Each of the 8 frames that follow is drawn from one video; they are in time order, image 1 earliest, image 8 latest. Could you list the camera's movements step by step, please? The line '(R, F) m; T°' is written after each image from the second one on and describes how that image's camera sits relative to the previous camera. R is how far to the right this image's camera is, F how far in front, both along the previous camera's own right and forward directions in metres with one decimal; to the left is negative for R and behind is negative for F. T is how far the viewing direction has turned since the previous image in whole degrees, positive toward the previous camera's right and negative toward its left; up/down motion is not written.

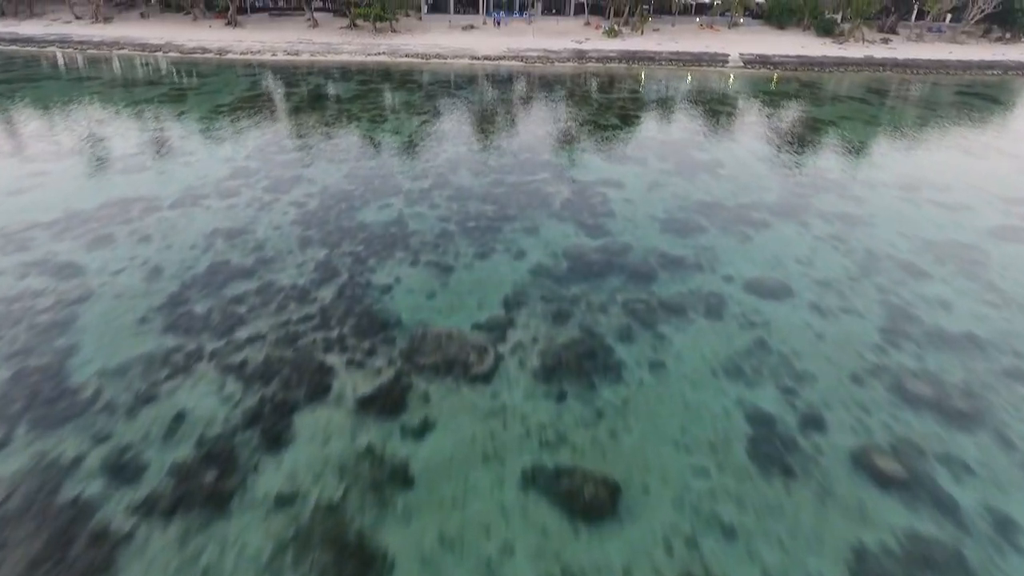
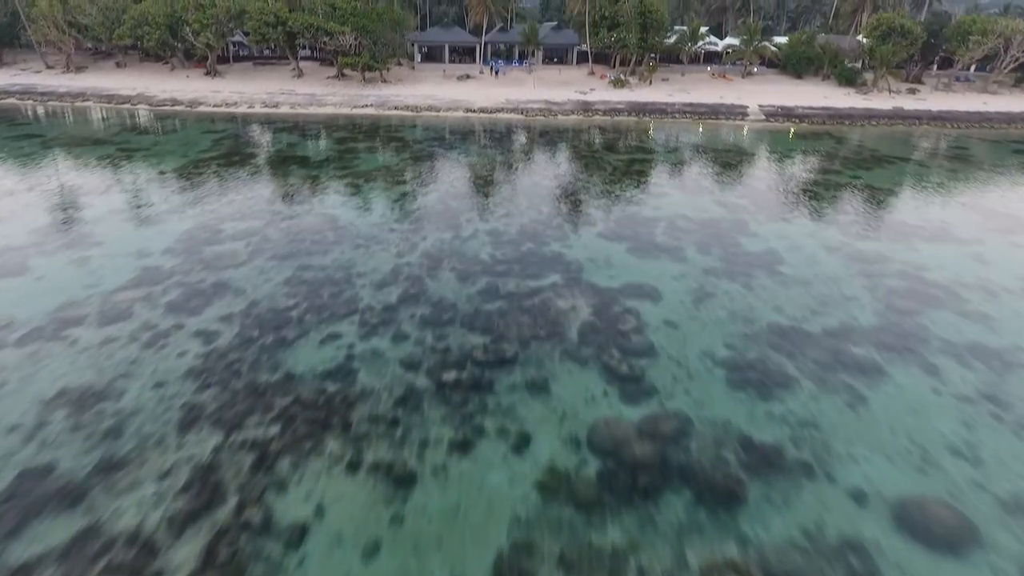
(0.0, +5.3) m; 0°
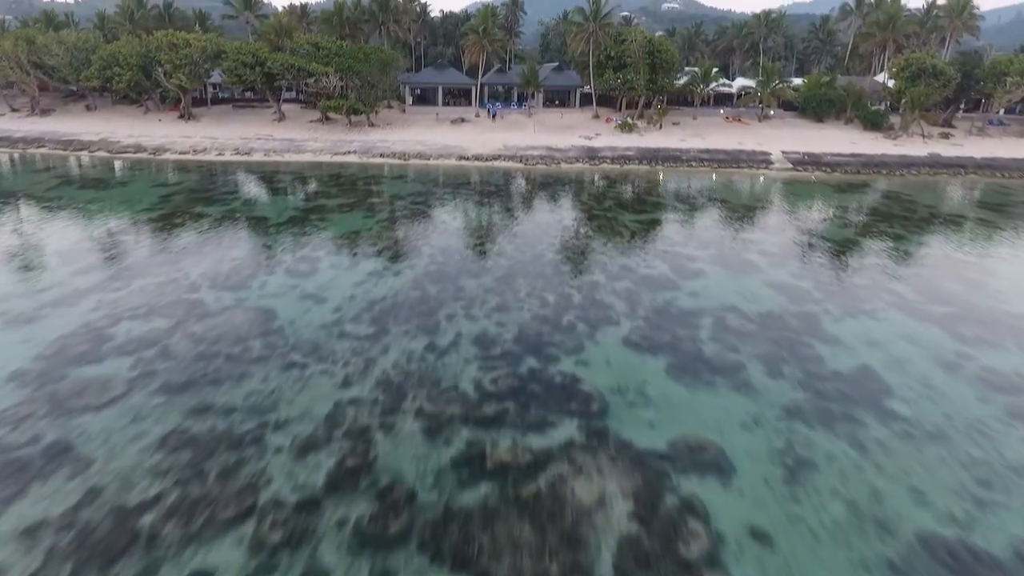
(+0.1, +5.1) m; 0°
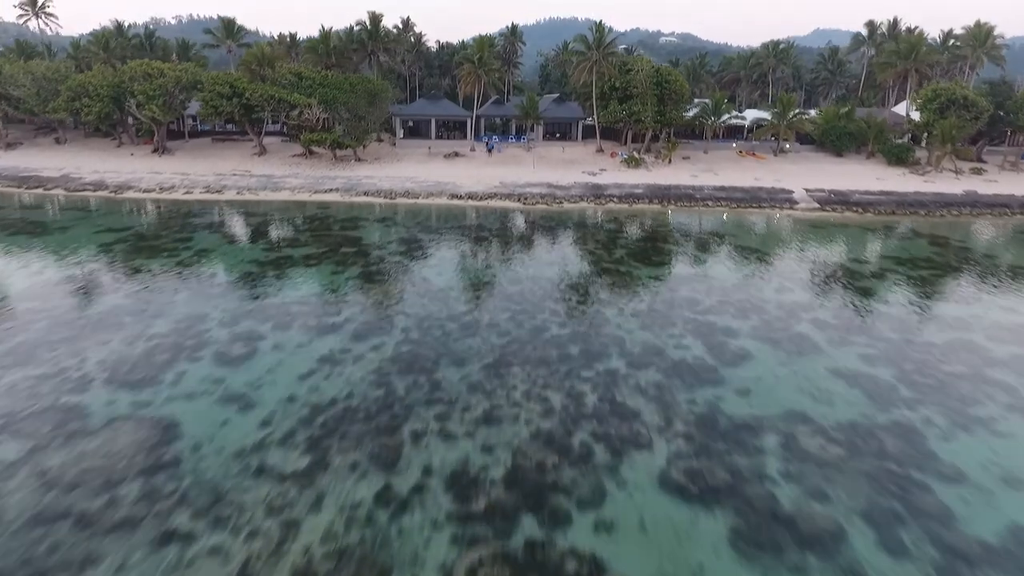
(+0.2, +4.2) m; 0°
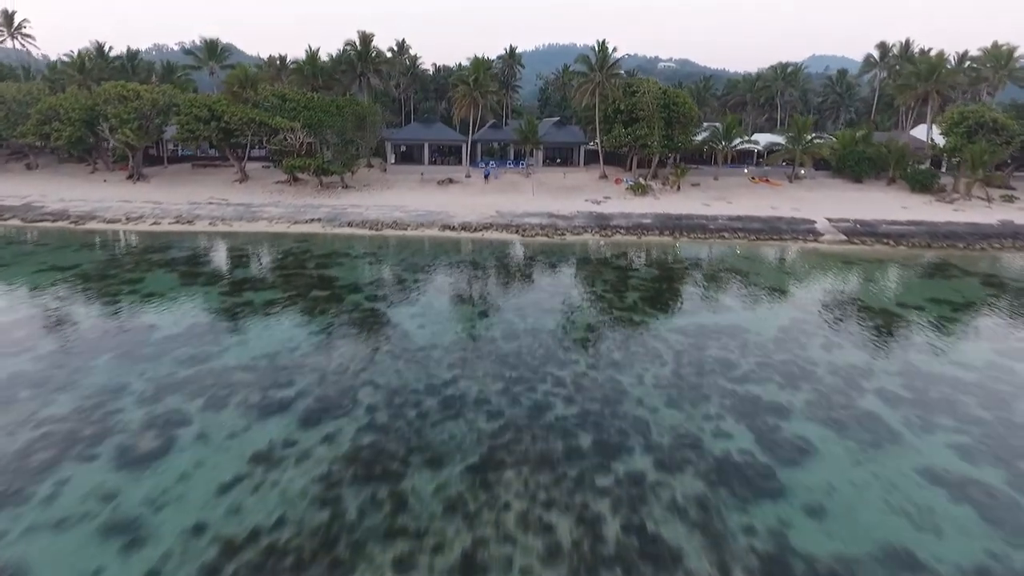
(+0.1, +3.4) m; 0°
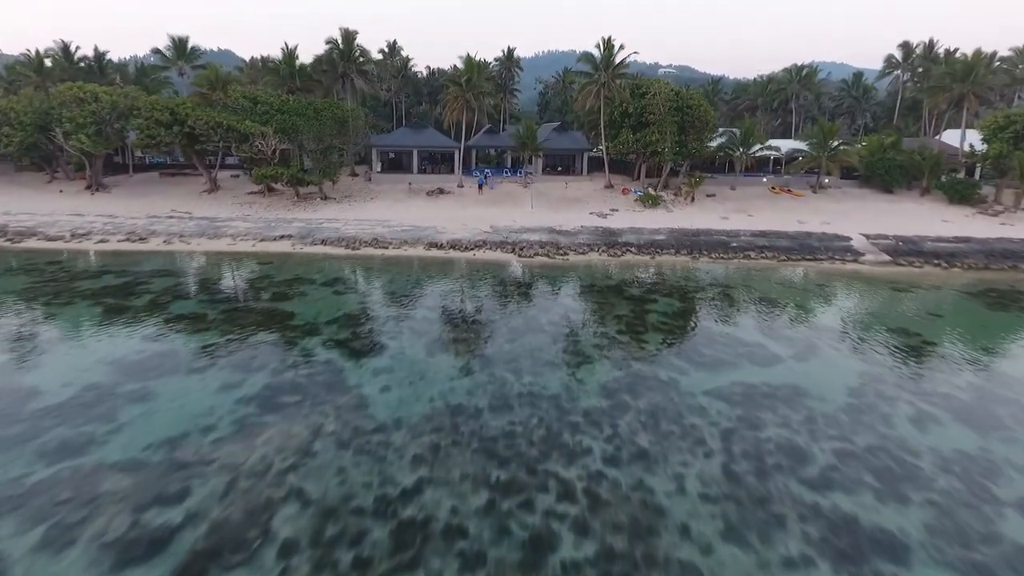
(+0.2, +4.4) m; 0°
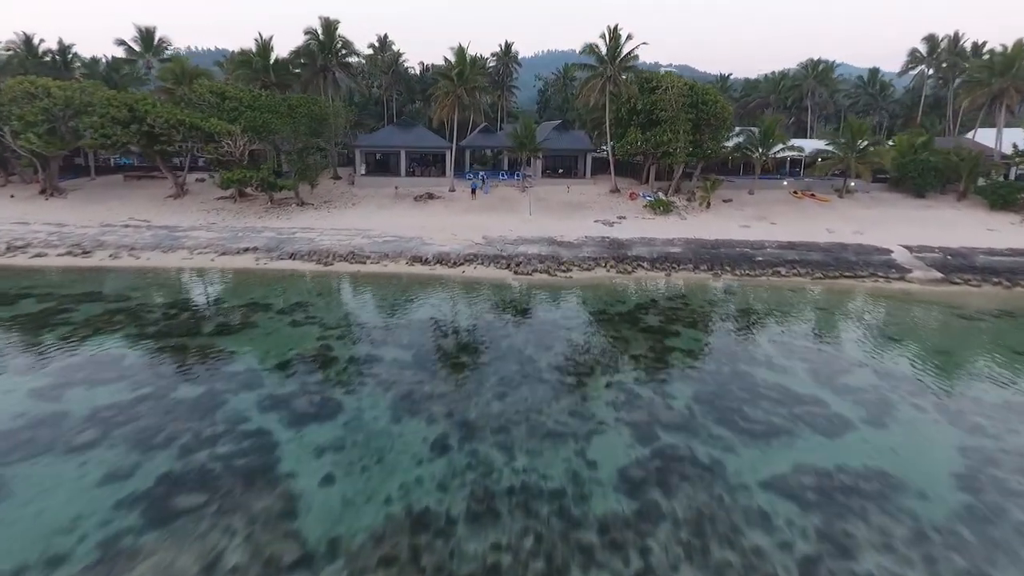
(+0.2, +4.0) m; 0°
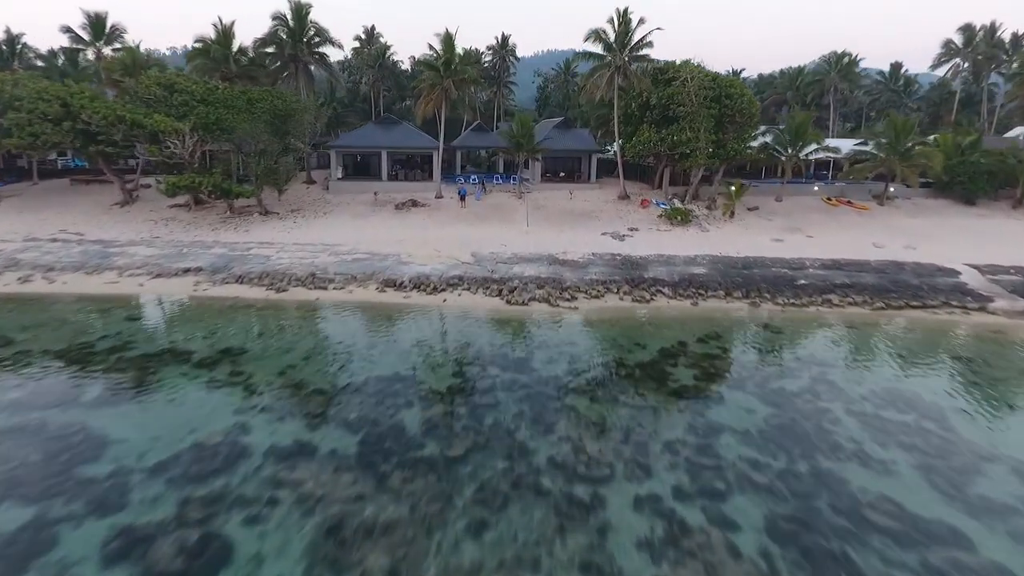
(+0.3, +4.9) m; 0°
